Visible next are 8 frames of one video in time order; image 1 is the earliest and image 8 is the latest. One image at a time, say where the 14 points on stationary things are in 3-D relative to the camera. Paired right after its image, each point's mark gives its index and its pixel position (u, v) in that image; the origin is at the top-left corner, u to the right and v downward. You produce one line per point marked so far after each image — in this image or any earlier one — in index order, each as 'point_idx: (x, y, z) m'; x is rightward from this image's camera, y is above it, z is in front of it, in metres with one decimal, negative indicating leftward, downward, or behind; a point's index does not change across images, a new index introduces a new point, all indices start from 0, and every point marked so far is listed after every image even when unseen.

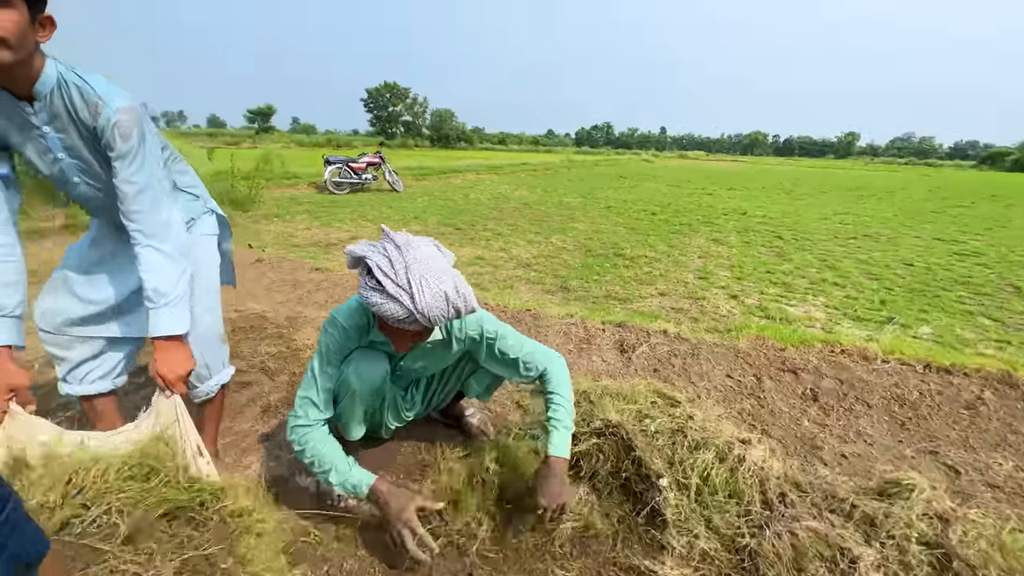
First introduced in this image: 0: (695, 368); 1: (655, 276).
0: (+1.2, -0.5, +3.0) m
1: (+1.8, +0.2, +5.7) m
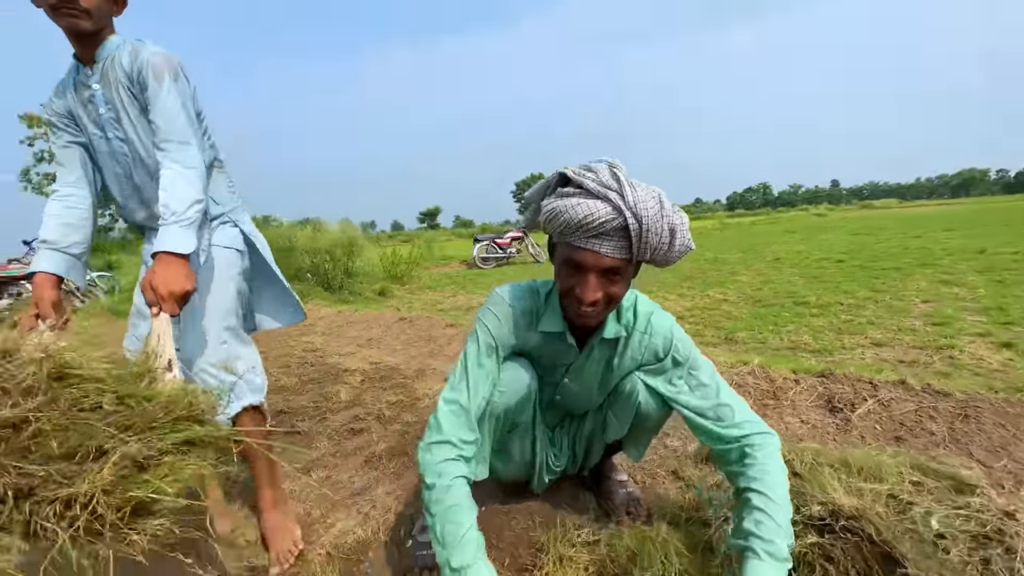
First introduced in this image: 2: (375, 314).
0: (+1.9, -0.6, +1.8) m
1: (+3.4, -0.3, +4.3) m
2: (-1.9, -0.4, +6.1) m
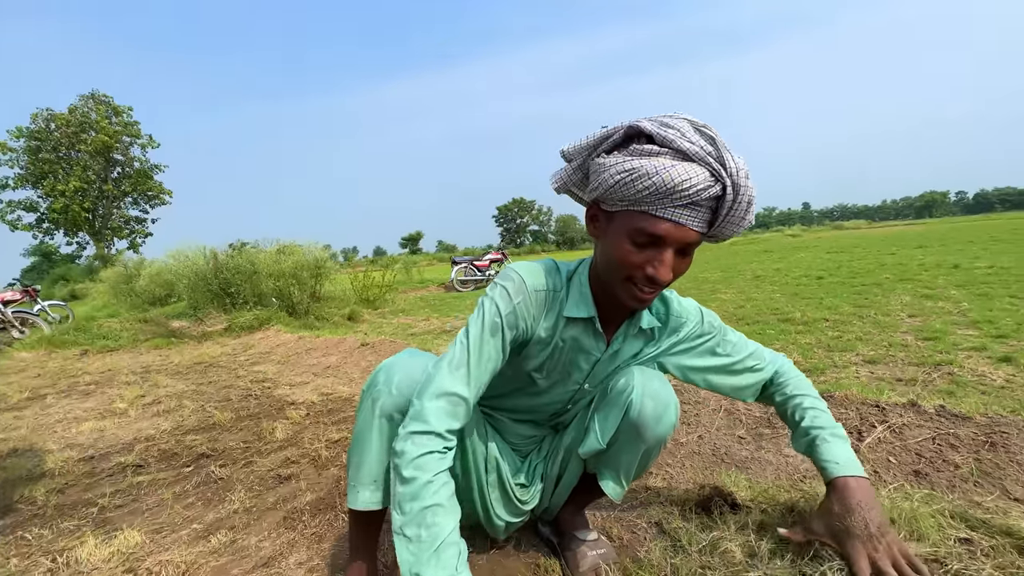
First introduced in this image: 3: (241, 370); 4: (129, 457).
0: (+1.7, -0.6, +1.5) m
1: (+3.1, -0.5, +4.1) m
2: (-2.2, -0.7, +5.7) m
3: (-2.9, -0.9, +4.8) m
4: (-2.2, -1.0, +2.6) m
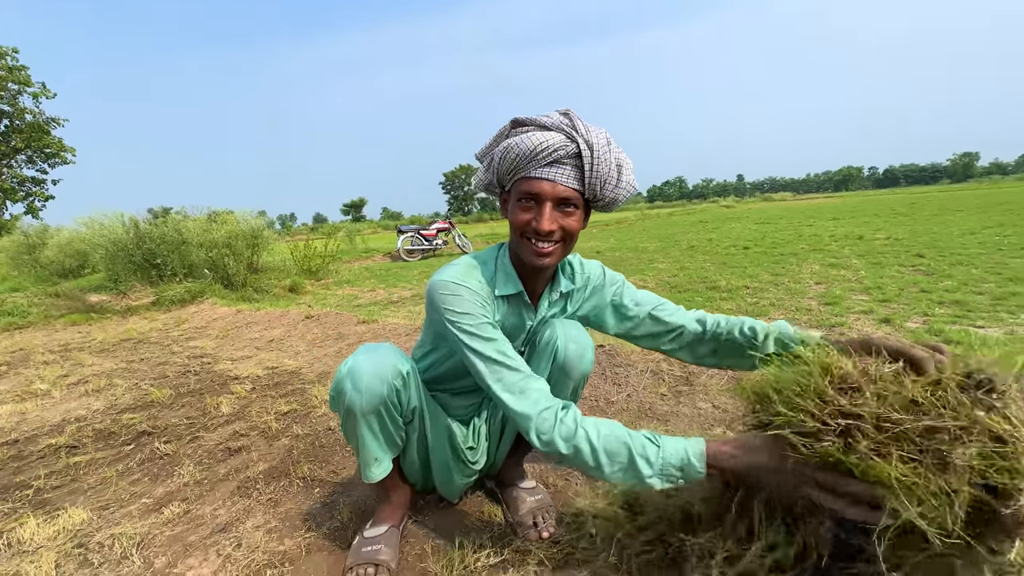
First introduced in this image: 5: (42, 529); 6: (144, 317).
0: (+1.5, -0.5, +1.9) m
1: (+2.6, -0.2, +4.6) m
2: (-2.9, -0.3, +5.5) m
3: (-3.5, -0.6, +4.6) m
4: (-2.5, -0.8, +2.5) m
5: (-1.7, -0.9, +1.6) m
6: (-5.0, -0.4, +6.1) m
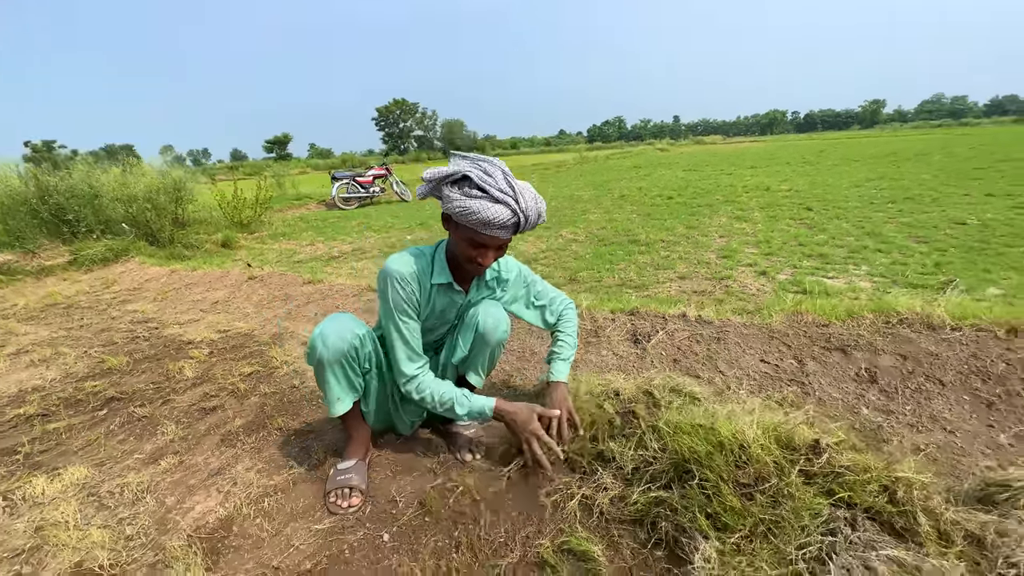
0: (+1.2, -0.4, +2.5) m
1: (+1.9, +0.3, +5.3) m
2: (-3.6, +0.2, +5.5) m
3: (-4.1, -0.2, +4.6) m
4: (-2.9, -0.7, +2.6) m
5: (-2.0, -0.8, +1.9) m
6: (-5.8, +0.1, +5.8) m
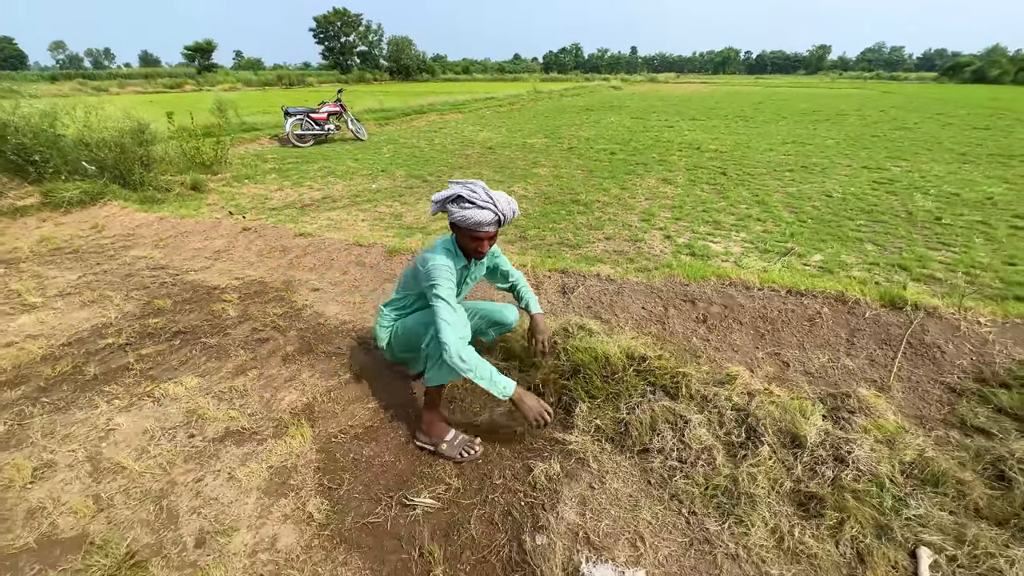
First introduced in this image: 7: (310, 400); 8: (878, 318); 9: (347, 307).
0: (+0.9, -0.1, +3.8) m
1: (+1.3, +1.0, +6.5) m
2: (-4.2, +0.9, +6.1) m
3: (-4.5, +0.4, +5.2) m
4: (-3.1, -0.4, +3.5) m
5: (-2.2, -0.7, +2.9) m
6: (-6.4, +0.9, +6.2) m
7: (-1.3, -0.7, +2.8) m
8: (+2.8, -0.2, +3.4) m
9: (-1.4, -0.2, +3.9) m
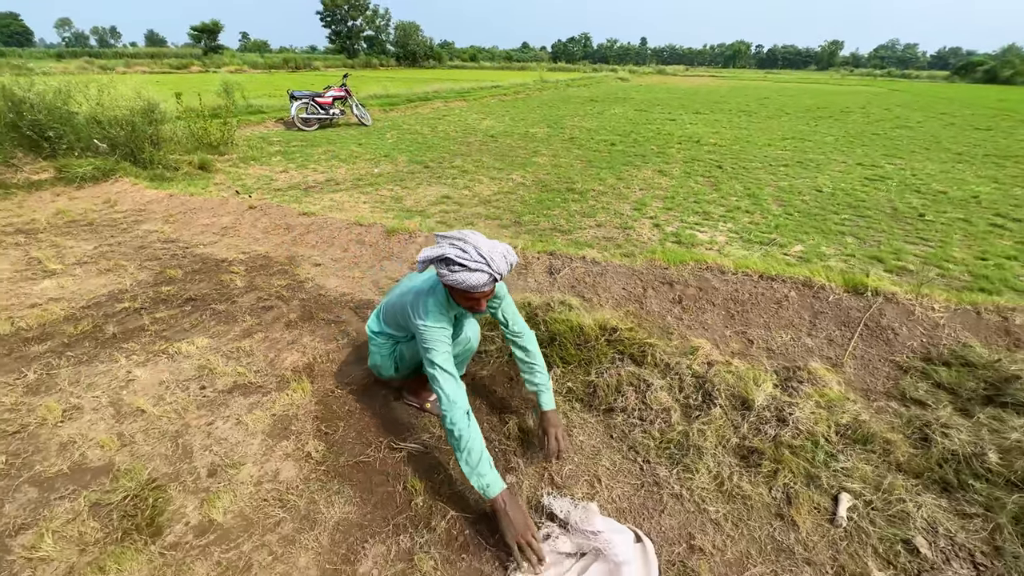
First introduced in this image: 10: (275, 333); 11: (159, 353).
0: (+0.8, 0.0, +4.0) m
1: (+1.3, +1.2, +6.7) m
2: (-4.2, +1.3, +6.4) m
3: (-4.6, +0.7, +5.4) m
4: (-3.2, -0.1, +3.8) m
5: (-2.3, -0.4, +3.2) m
6: (-6.4, +1.3, +6.4) m
7: (-1.4, -0.5, +3.1) m
8: (+2.7, -0.1, +3.6) m
9: (-1.5, +0.1, +4.2) m
10: (-1.8, -0.3, +3.4) m
11: (-2.5, -0.5, +3.1) m
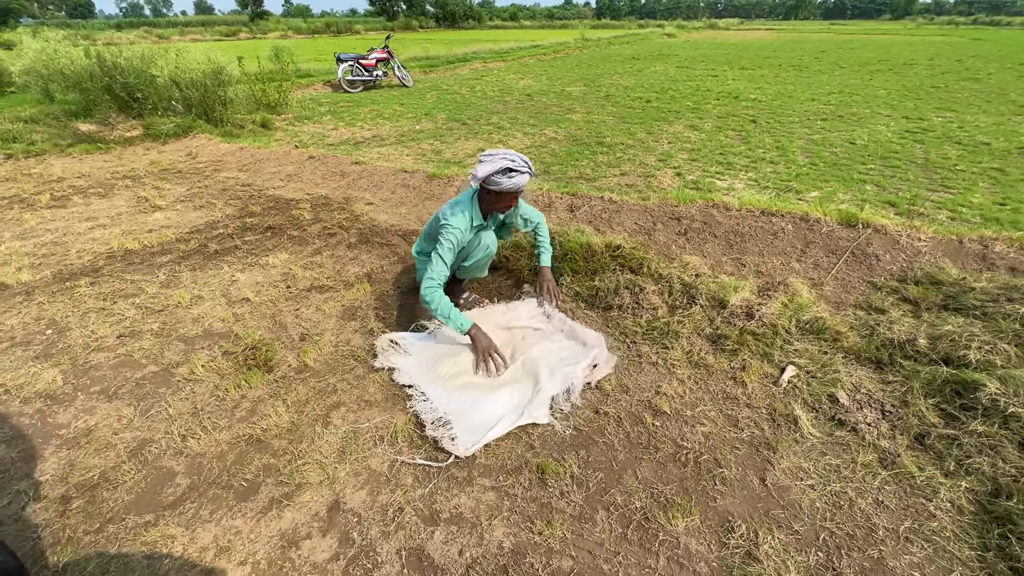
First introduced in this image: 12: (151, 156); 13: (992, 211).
0: (+1.0, +0.7, +4.5) m
1: (+1.8, +2.0, +7.1) m
2: (-3.8, +2.2, +7.2) m
3: (-4.2, +1.6, +6.3) m
4: (-3.0, +0.6, +4.6) m
5: (-2.1, +0.2, +4.0) m
6: (-6.0, +2.3, +7.4) m
7: (-1.2, +0.1, +3.8) m
8: (+2.9, +0.5, +4.0) m
9: (-1.3, +0.8, +4.9) m
10: (-1.6, +0.3, +4.2) m
11: (-2.3, +0.2, +4.0) m
12: (-5.8, +2.1, +7.1) m
13: (+5.4, +0.9, +5.0) m
